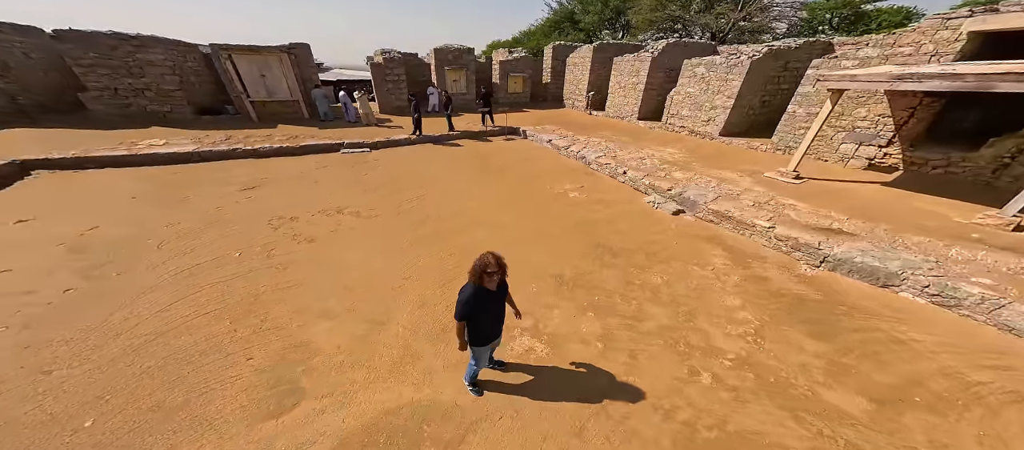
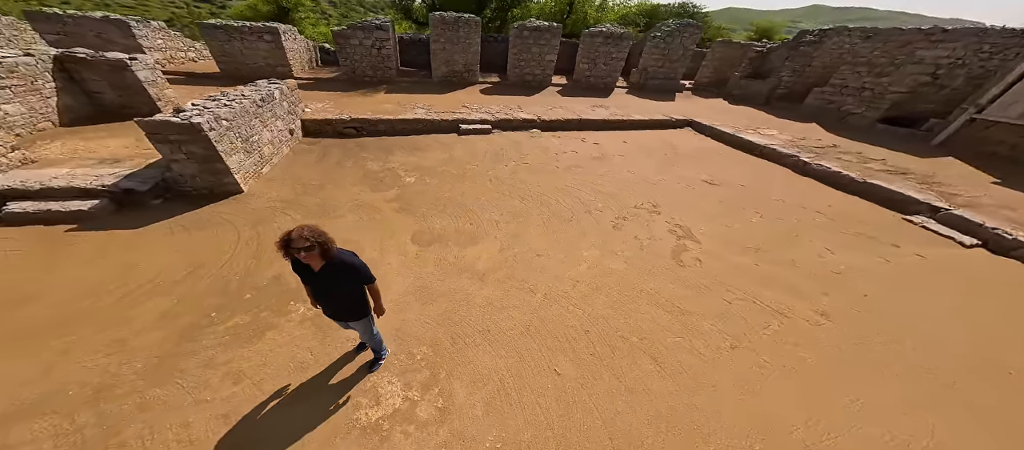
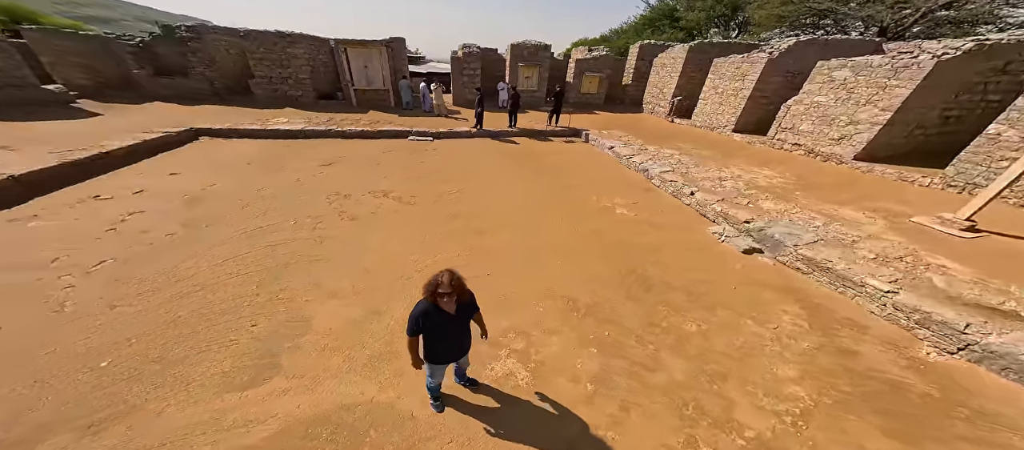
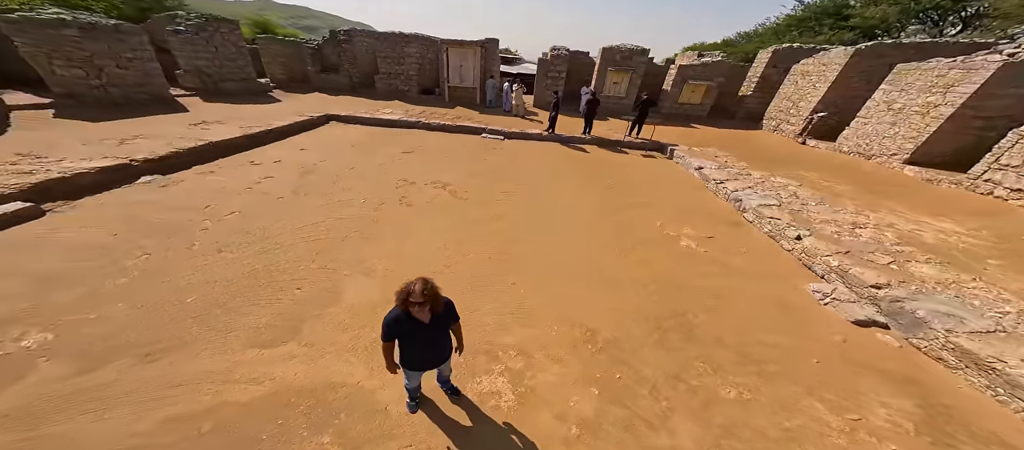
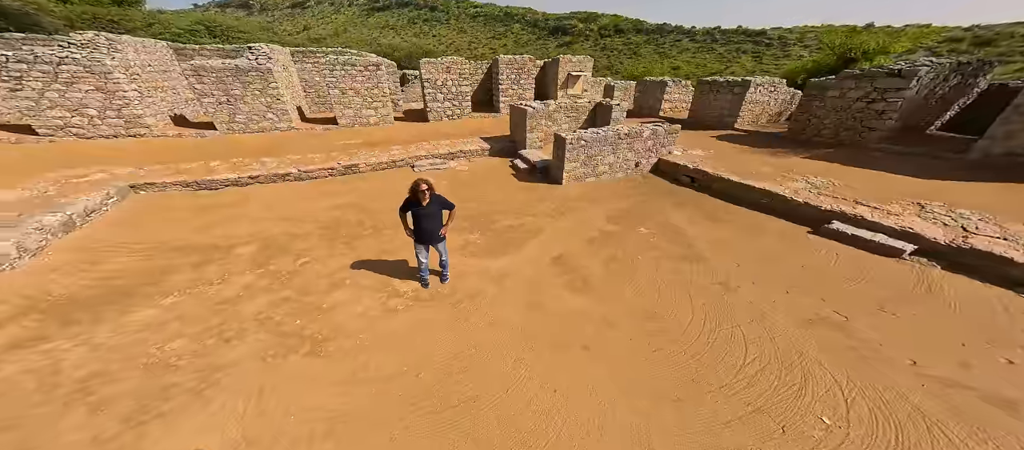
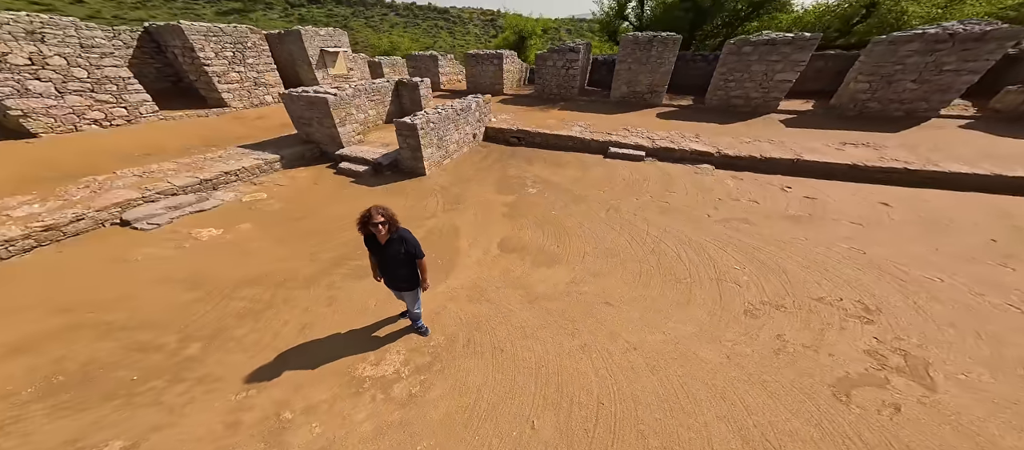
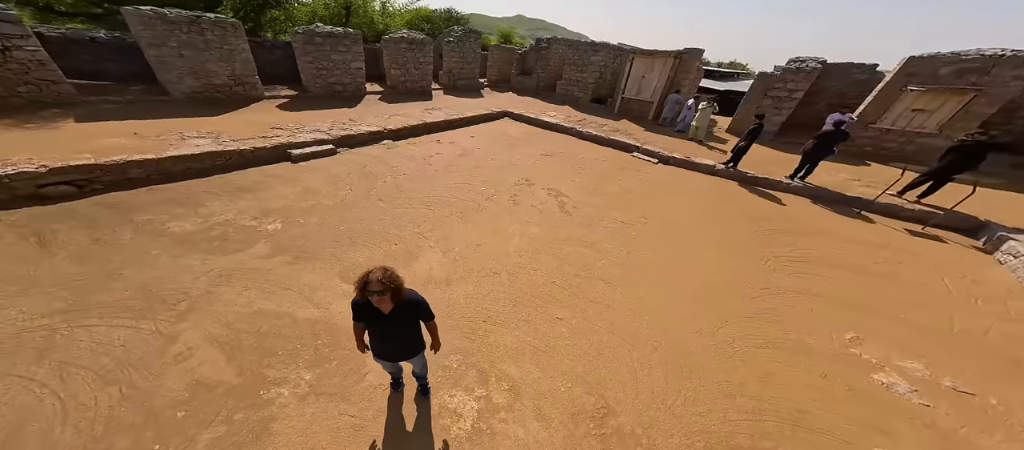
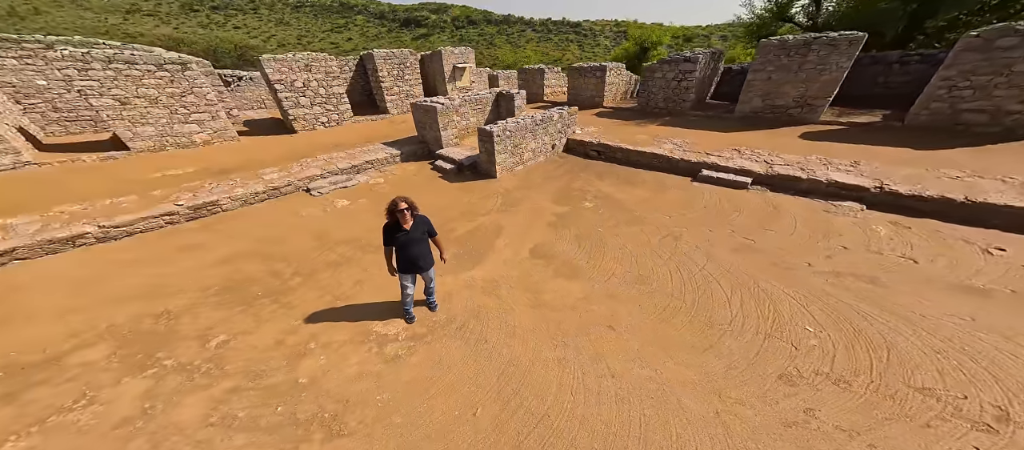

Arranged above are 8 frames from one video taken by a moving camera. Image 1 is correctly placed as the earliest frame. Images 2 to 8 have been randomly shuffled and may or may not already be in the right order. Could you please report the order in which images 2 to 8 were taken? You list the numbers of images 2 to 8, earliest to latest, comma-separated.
3, 4, 7, 2, 6, 8, 5
